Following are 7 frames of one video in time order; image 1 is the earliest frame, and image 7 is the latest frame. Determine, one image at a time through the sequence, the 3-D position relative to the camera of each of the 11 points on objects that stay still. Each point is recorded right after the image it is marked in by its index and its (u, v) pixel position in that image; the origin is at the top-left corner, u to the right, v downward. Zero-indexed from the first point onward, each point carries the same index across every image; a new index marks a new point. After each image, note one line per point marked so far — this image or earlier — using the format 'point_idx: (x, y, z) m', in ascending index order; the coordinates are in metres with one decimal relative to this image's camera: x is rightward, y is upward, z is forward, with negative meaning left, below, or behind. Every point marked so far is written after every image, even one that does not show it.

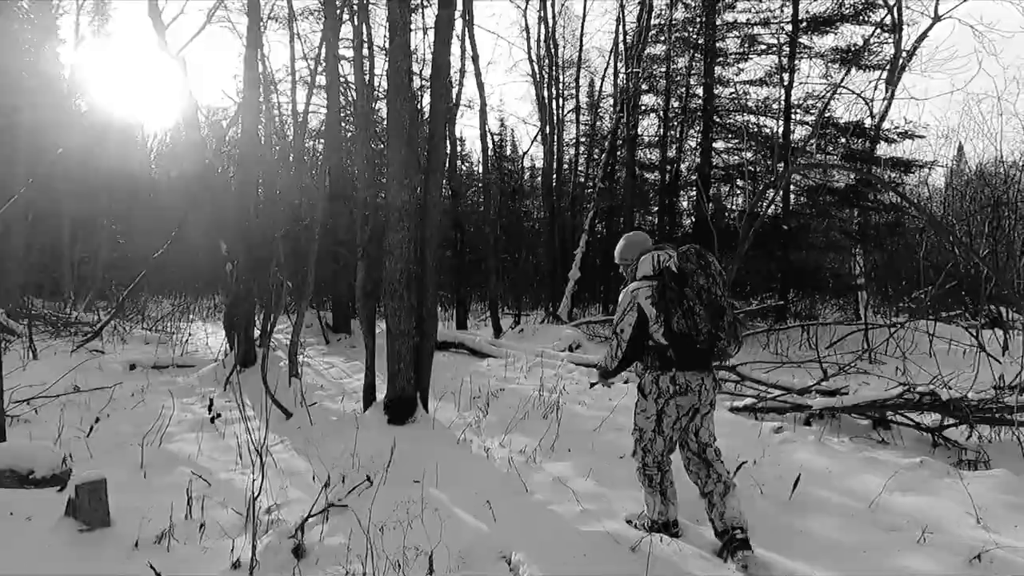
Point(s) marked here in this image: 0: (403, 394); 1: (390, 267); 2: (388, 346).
0: (-0.9, -0.9, +5.3) m
1: (-1.0, +0.2, +5.3) m
2: (-1.1, -0.5, +5.4) m
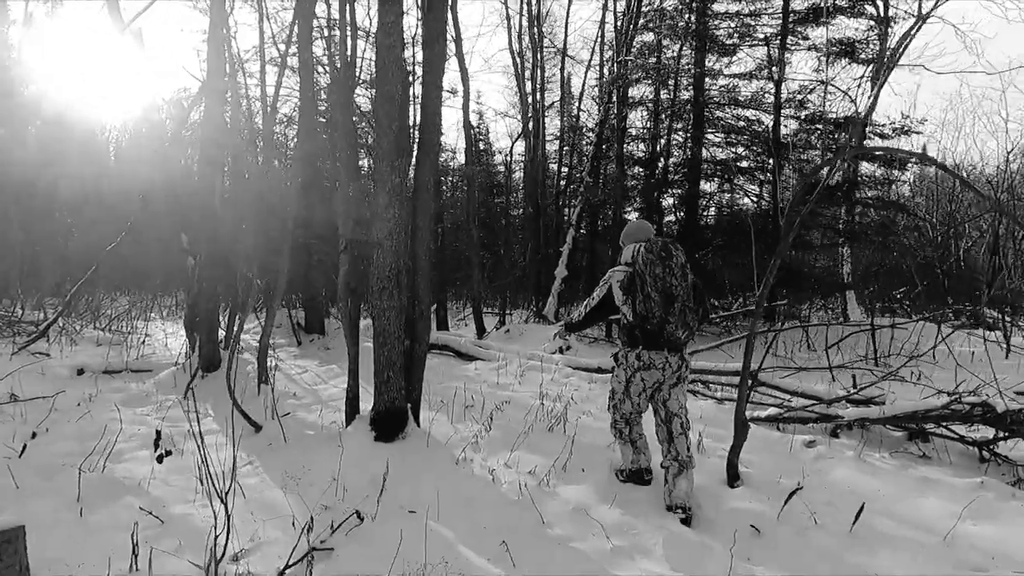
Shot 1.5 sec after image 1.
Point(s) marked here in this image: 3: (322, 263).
0: (-0.9, -0.9, +4.6) m
1: (-1.0, +0.2, +4.6) m
2: (-1.0, -0.5, +4.7) m
3: (-3.3, +0.4, +10.5) m
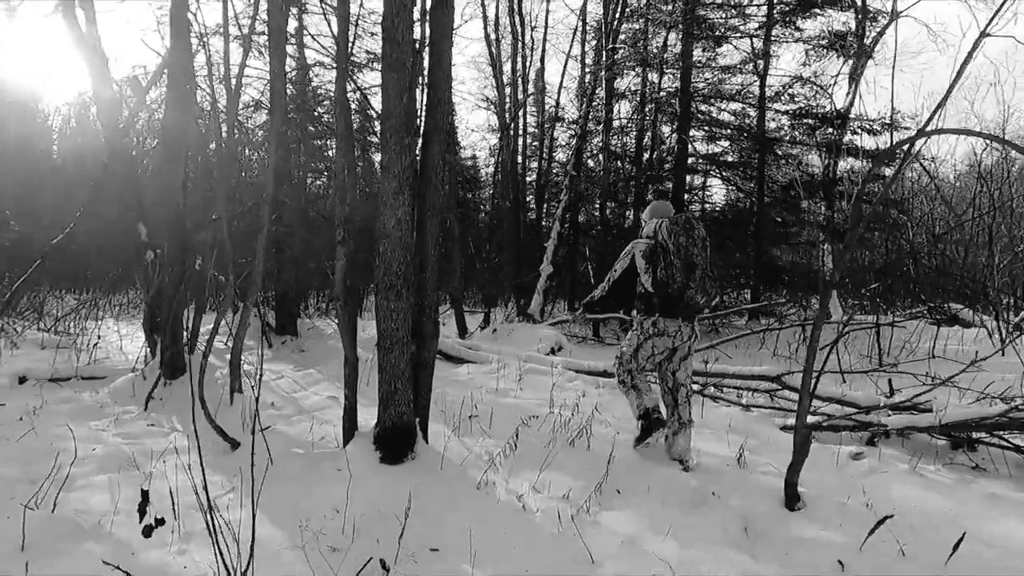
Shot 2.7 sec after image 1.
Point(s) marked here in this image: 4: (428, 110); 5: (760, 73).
0: (-0.7, -0.9, +4.0) m
1: (-0.8, +0.2, +4.0) m
2: (-0.9, -0.5, +4.0) m
3: (-3.4, +0.5, +9.7) m
4: (-0.6, +1.2, +4.3) m
5: (+5.3, +4.6, +13.3) m
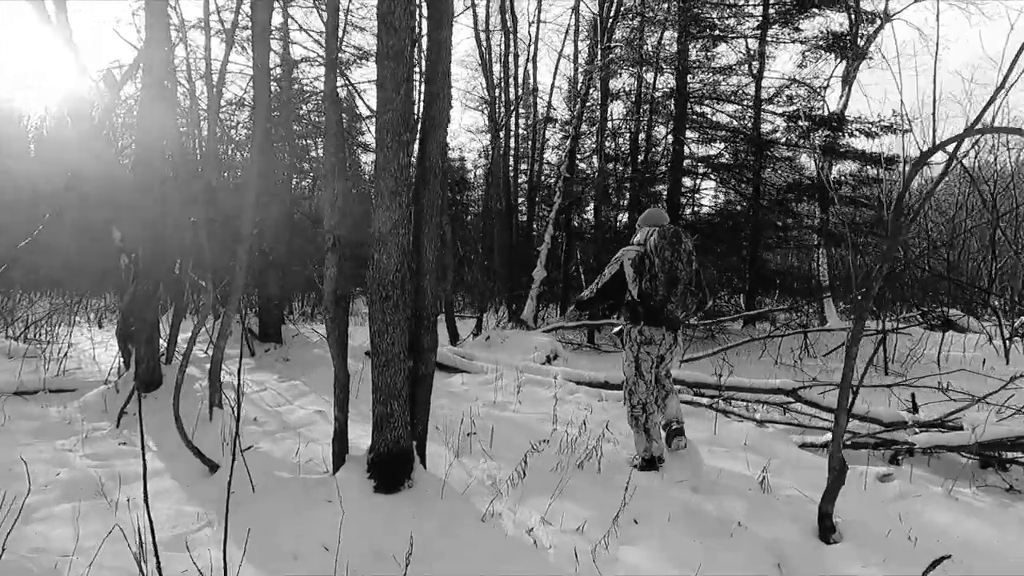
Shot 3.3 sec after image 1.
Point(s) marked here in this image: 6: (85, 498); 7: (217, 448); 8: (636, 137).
0: (-0.7, -0.9, +3.6) m
1: (-0.8, +0.1, +3.7) m
2: (-0.8, -0.5, +3.7) m
3: (-3.5, +0.4, +9.3) m
4: (-0.5, +1.2, +3.9) m
5: (+5.1, +4.5, +13.1) m
6: (-2.9, -1.4, +4.2) m
7: (-2.4, -1.3, +5.0) m
8: (+2.8, +3.4, +14.0) m
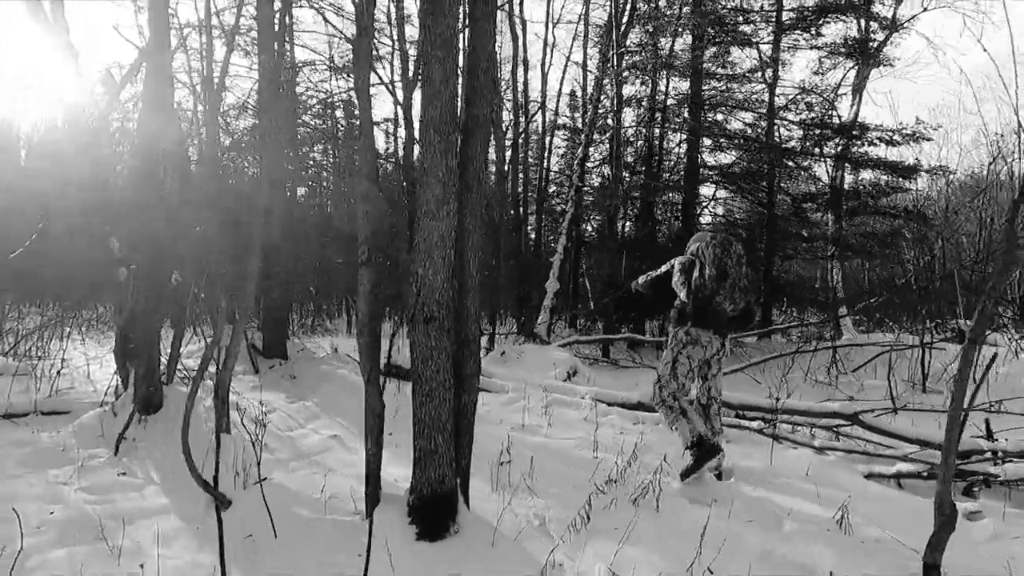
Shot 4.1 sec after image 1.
0: (-0.4, -1.0, +3.2) m
1: (-0.5, 0.0, +3.2) m
2: (-0.5, -0.6, +3.3) m
3: (-3.3, +0.2, +8.9) m
4: (-0.2, +1.1, +3.6) m
5: (+5.3, +4.2, +12.8) m
6: (-2.6, -1.5, +3.7) m
7: (-2.1, -1.4, +4.5) m
8: (+3.0, +3.1, +13.7) m
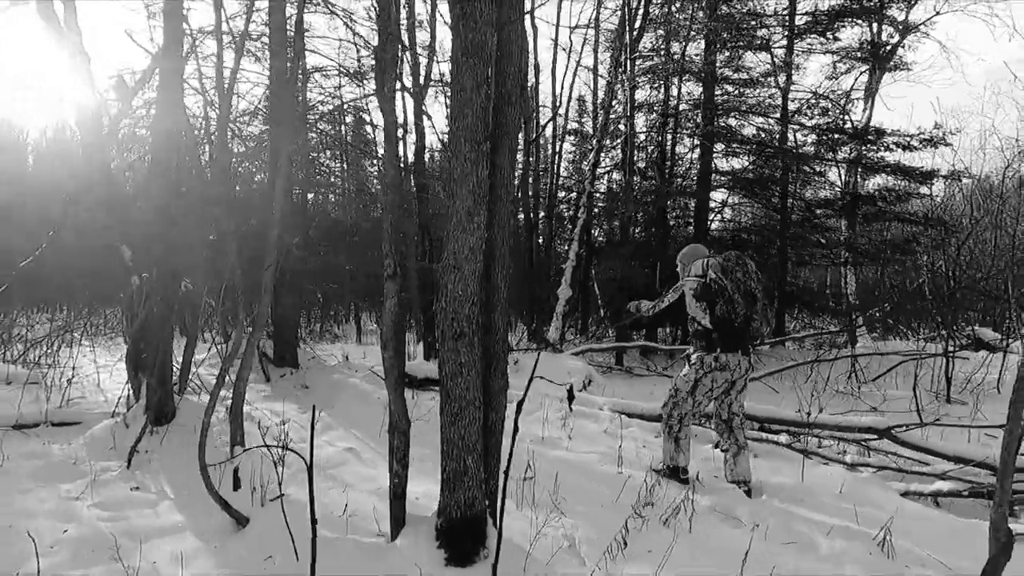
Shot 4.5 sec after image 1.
0: (-0.2, -1.1, +3.1) m
1: (-0.3, 0.0, +3.1) m
2: (-0.4, -0.7, +3.1) m
3: (-3.1, +0.1, +8.8) m
4: (-0.1, +1.0, +3.4) m
5: (+5.5, +4.1, +12.7) m
6: (-2.4, -1.6, +3.6) m
7: (-1.9, -1.5, +4.4) m
8: (+3.2, +3.0, +13.6) m
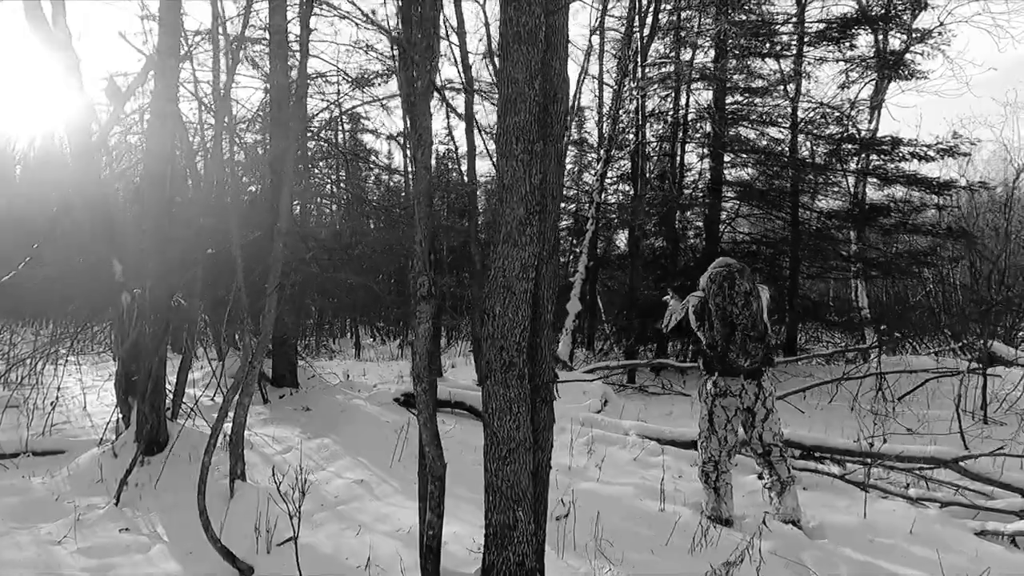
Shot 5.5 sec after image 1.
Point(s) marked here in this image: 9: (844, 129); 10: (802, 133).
0: (0.0, -1.2, +2.7) m
1: (-0.1, -0.1, +2.7) m
2: (-0.1, -0.8, +2.7) m
3: (-2.9, -0.1, +8.3) m
4: (+0.2, +0.9, +3.0) m
5: (+5.6, +3.8, +12.4) m
6: (-2.2, -1.7, +3.1) m
7: (-1.7, -1.6, +3.9) m
8: (+3.3, +2.7, +13.2) m
9: (+6.6, +3.1, +12.4) m
10: (+5.8, +3.1, +12.4) m
